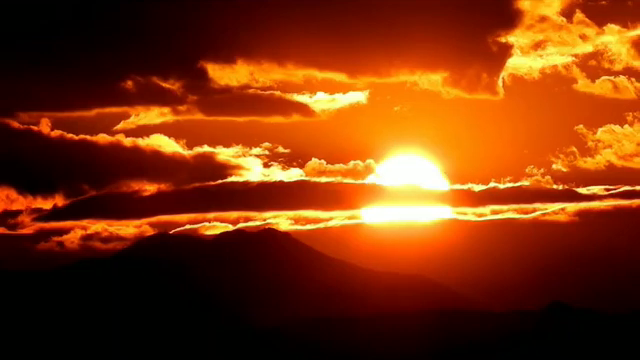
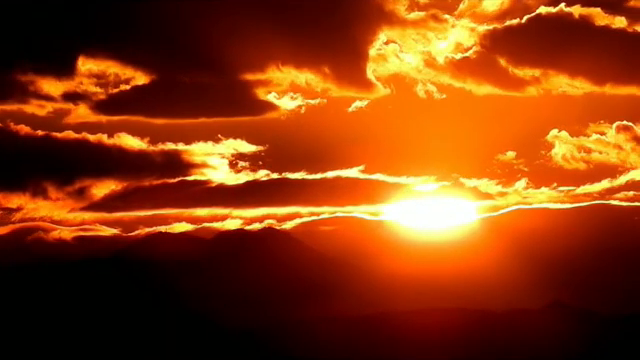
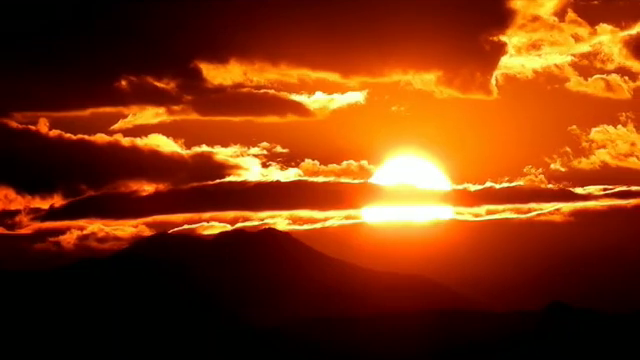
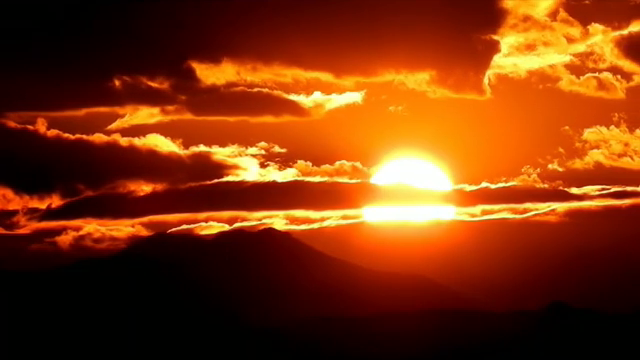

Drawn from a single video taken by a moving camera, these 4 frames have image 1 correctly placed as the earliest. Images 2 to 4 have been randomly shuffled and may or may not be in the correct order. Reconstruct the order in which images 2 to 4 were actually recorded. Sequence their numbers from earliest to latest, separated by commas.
3, 4, 2
